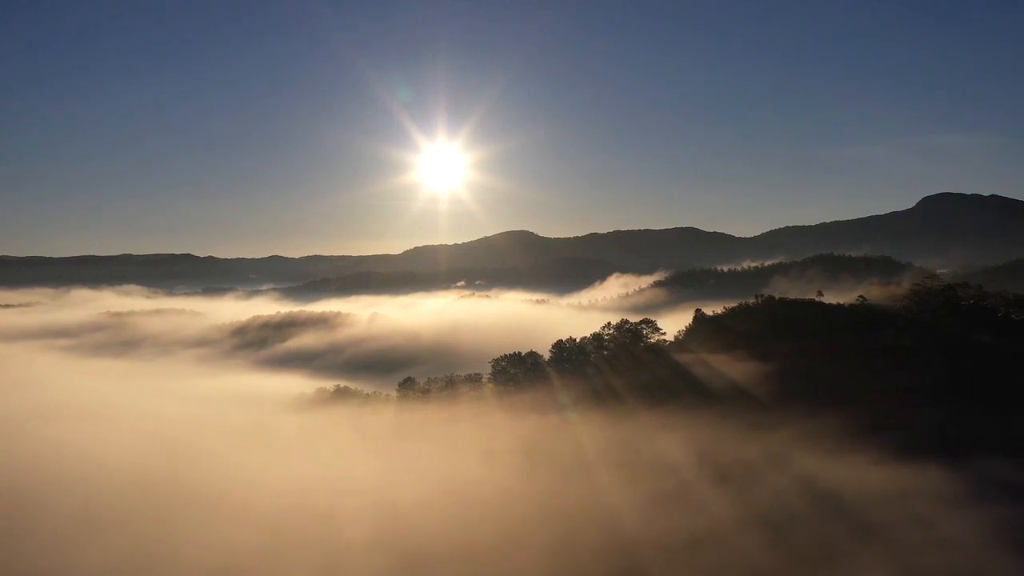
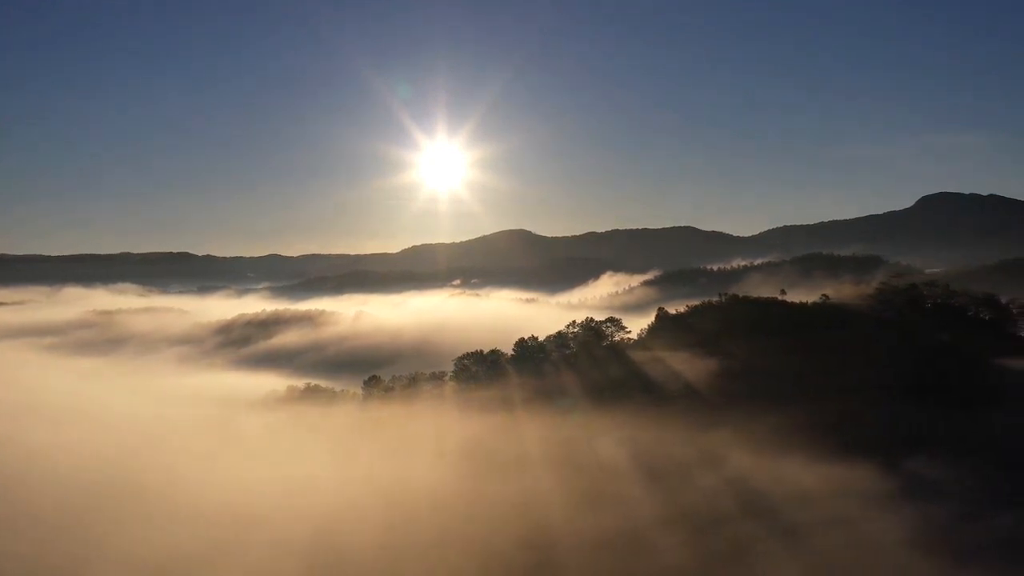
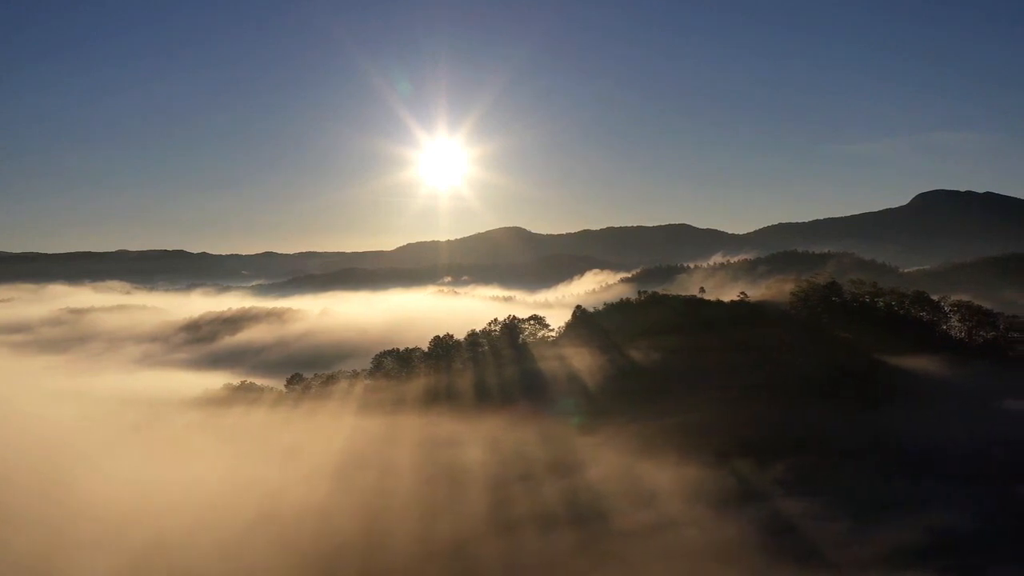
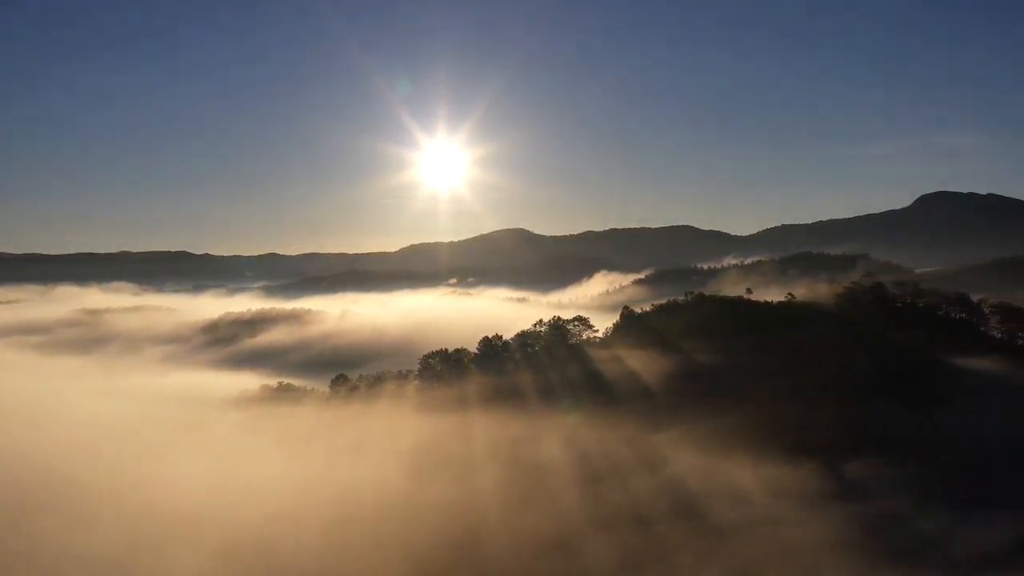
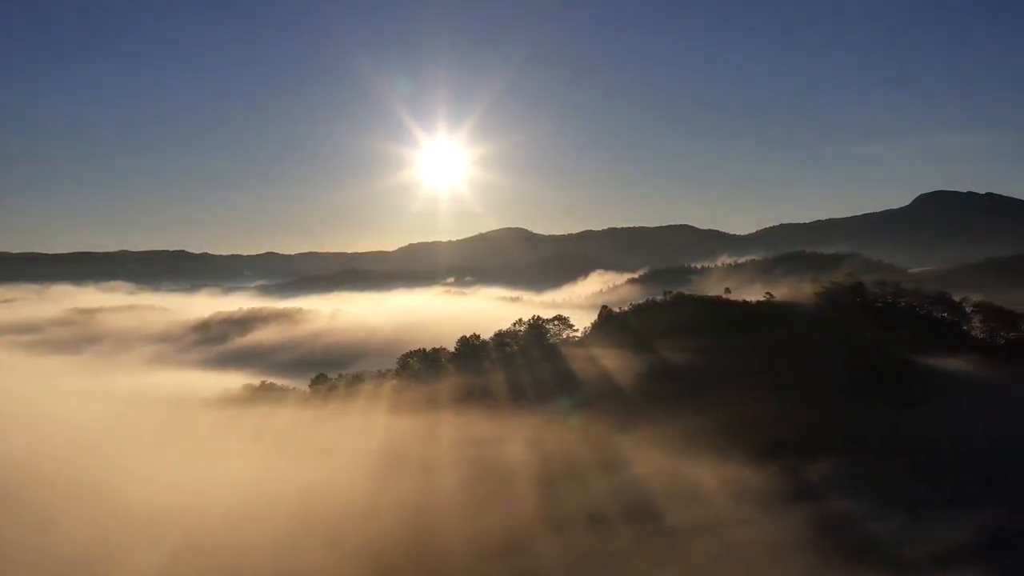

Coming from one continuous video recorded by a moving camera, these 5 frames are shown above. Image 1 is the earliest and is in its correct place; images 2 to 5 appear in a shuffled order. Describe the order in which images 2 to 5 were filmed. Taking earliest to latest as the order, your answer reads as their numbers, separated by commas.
2, 4, 5, 3
